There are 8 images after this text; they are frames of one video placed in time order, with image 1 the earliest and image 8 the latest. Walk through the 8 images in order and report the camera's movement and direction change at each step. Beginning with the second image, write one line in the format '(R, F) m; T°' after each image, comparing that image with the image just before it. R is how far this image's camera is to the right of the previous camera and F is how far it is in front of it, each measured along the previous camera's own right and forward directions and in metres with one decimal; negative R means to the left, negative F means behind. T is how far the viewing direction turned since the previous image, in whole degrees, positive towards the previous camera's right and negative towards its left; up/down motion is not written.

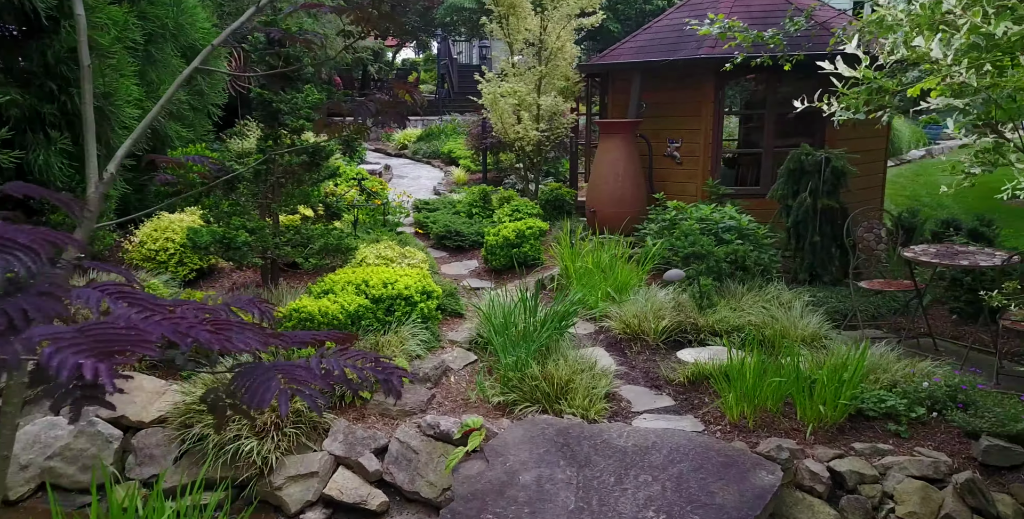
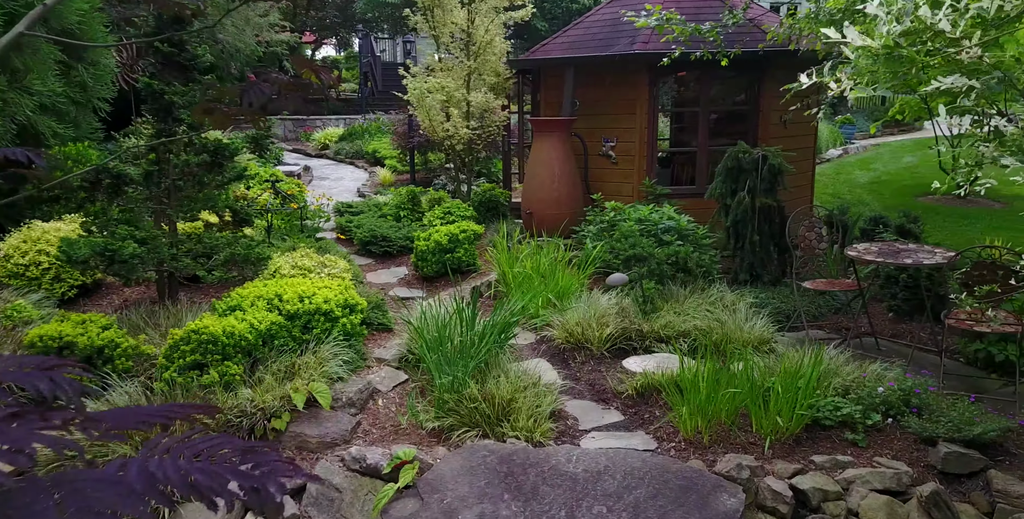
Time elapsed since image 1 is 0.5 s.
(0.0, +0.4) m; +6°
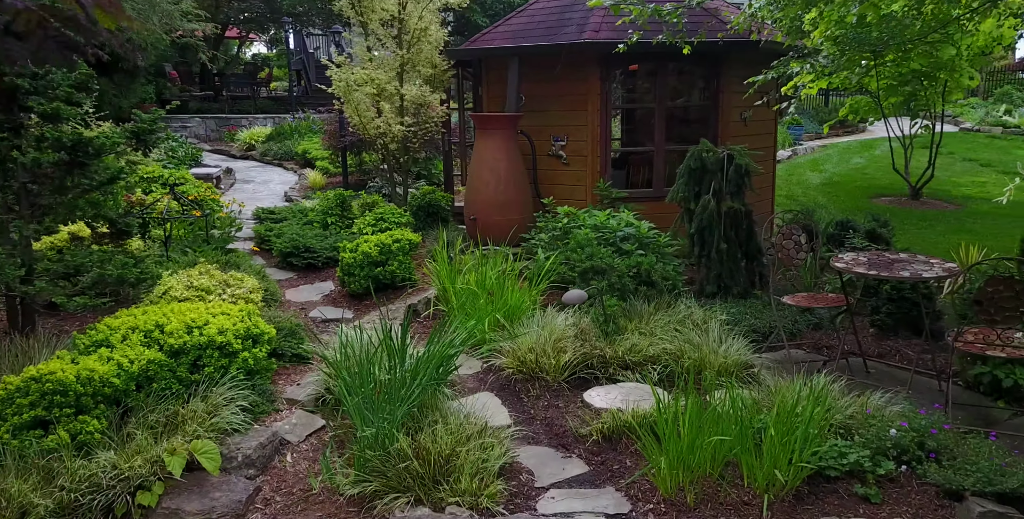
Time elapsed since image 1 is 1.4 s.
(0.0, +0.7) m; +4°
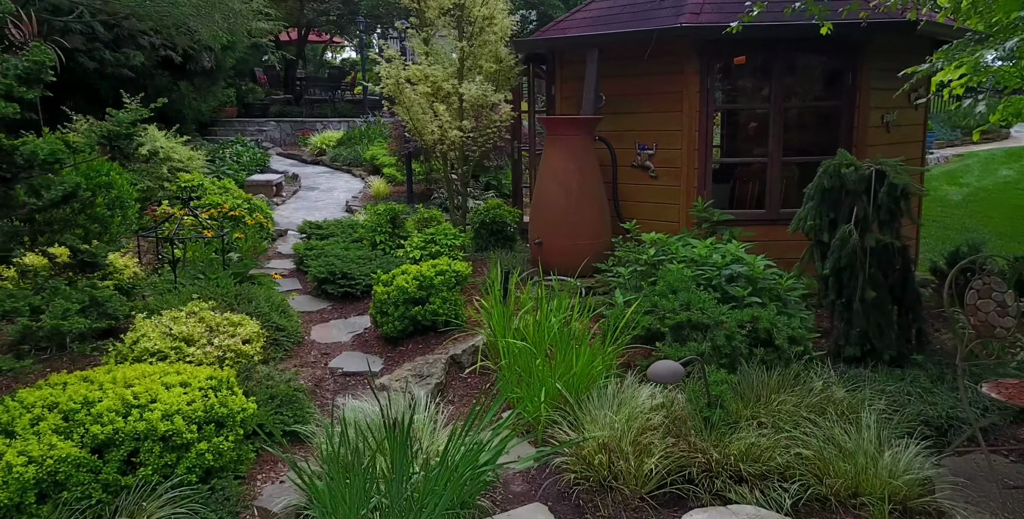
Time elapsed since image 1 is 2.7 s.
(+0.1, +1.1) m; -7°
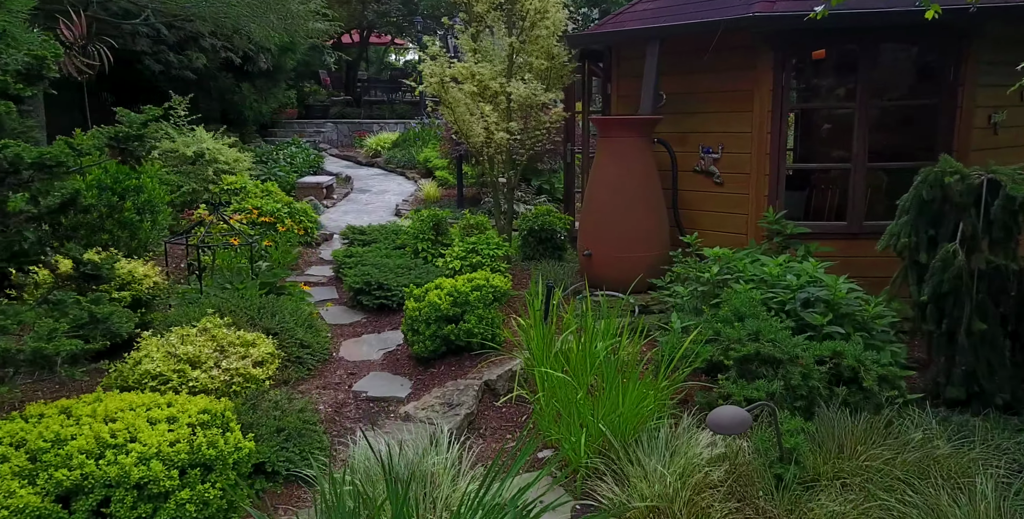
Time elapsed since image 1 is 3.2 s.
(+0.1, +0.4) m; -5°
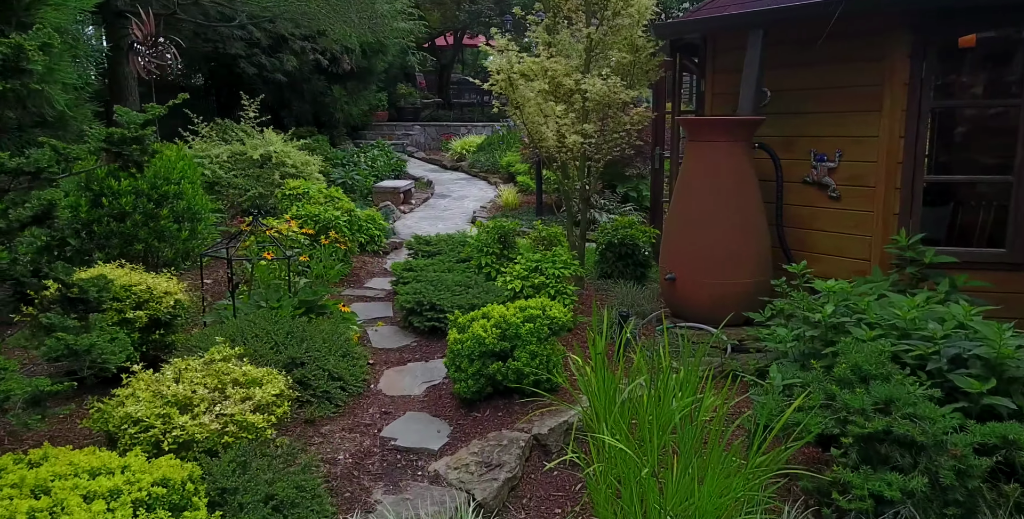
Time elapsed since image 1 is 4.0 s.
(+0.1, +0.6) m; -7°
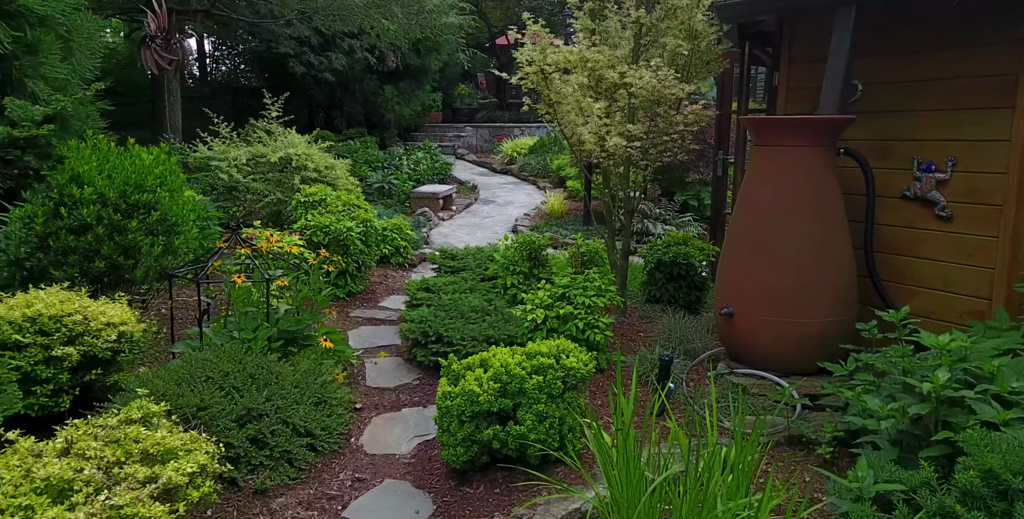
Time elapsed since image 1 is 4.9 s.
(+0.2, +0.7) m; -5°
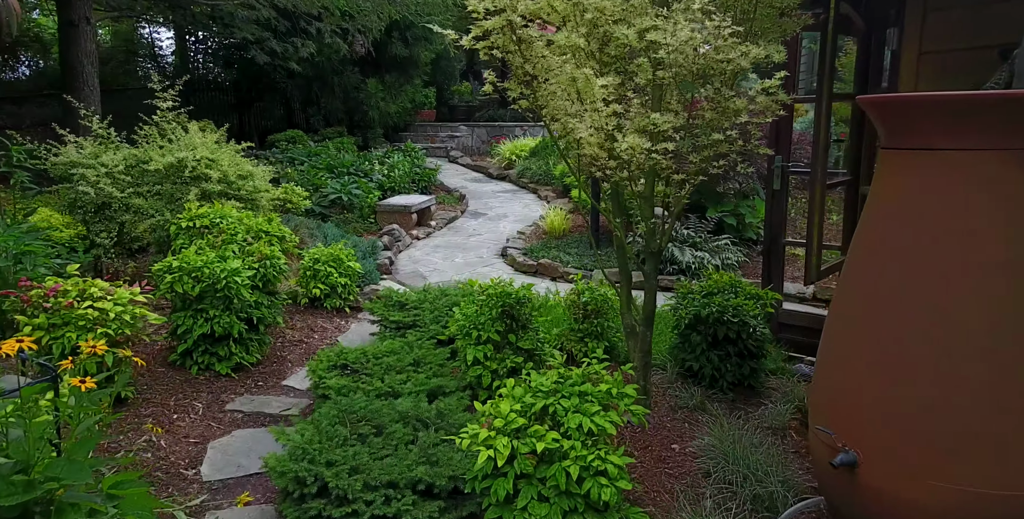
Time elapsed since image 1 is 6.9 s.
(+0.2, +1.7) m; -1°
